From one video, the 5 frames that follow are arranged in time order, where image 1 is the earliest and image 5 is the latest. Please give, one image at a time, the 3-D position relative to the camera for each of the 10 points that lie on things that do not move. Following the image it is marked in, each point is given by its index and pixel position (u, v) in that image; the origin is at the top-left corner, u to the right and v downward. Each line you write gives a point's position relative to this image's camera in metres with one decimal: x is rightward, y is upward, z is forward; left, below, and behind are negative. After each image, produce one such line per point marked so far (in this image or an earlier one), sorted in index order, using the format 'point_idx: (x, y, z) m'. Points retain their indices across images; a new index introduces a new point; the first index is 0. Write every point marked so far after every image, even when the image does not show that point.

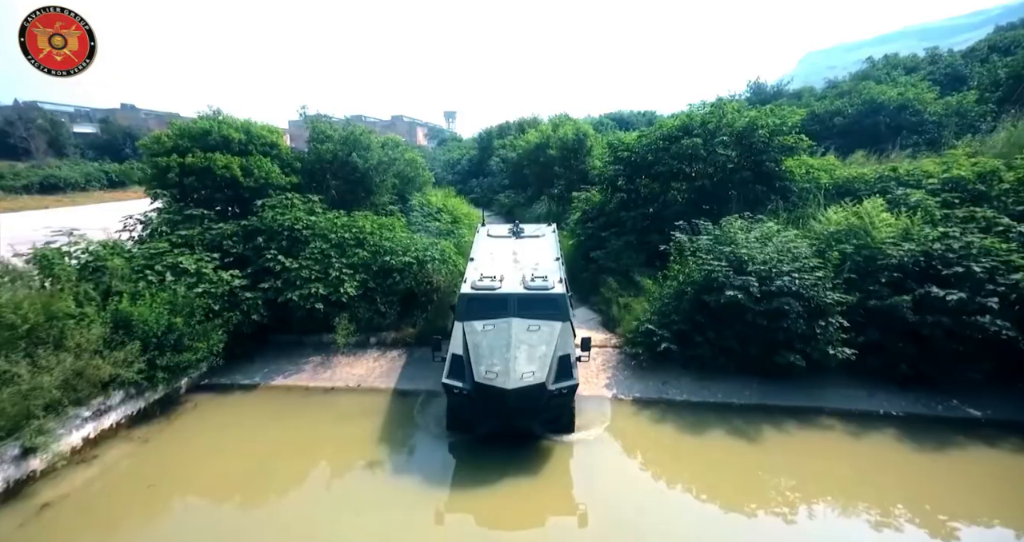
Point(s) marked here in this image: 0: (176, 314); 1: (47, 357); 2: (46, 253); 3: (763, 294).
0: (-7.2, -0.9, +10.3) m
1: (-7.8, -1.4, +8.1) m
2: (-9.5, +0.4, +9.8) m
3: (+5.7, -0.5, +10.7) m
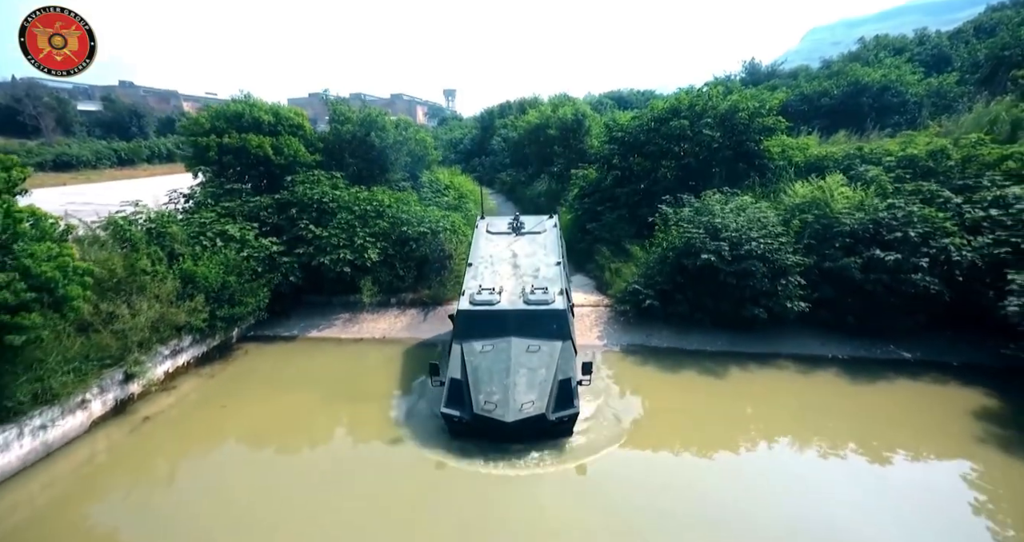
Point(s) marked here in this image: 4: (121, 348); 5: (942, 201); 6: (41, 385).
0: (-7.1, -0.1, +12.0) m
1: (-7.7, -0.7, +9.8) m
2: (-9.4, +1.3, +11.4) m
3: (+5.8, +0.4, +12.4) m
4: (-7.7, -1.5, +9.4) m
5: (+11.1, +1.8, +12.3) m
6: (-7.8, -1.9, +7.9) m
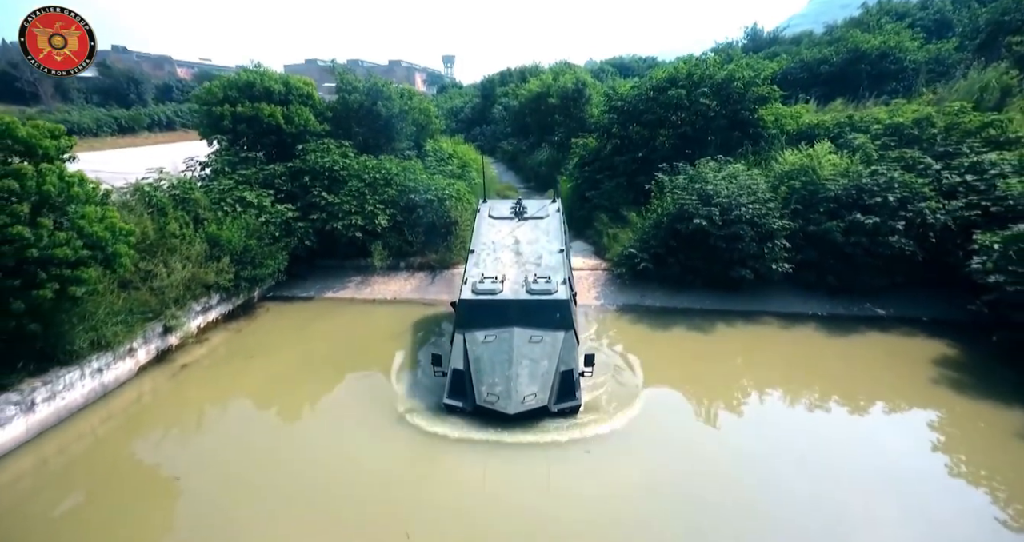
0: (-7.0, +0.9, +12.8) m
1: (-7.6, +0.2, +10.7) m
2: (-9.3, +2.2, +12.1) m
3: (+5.9, +1.4, +13.2) m
4: (-7.6, -0.7, +10.3) m
5: (+11.2, +2.8, +13.0) m
6: (-7.7, -1.1, +8.8) m
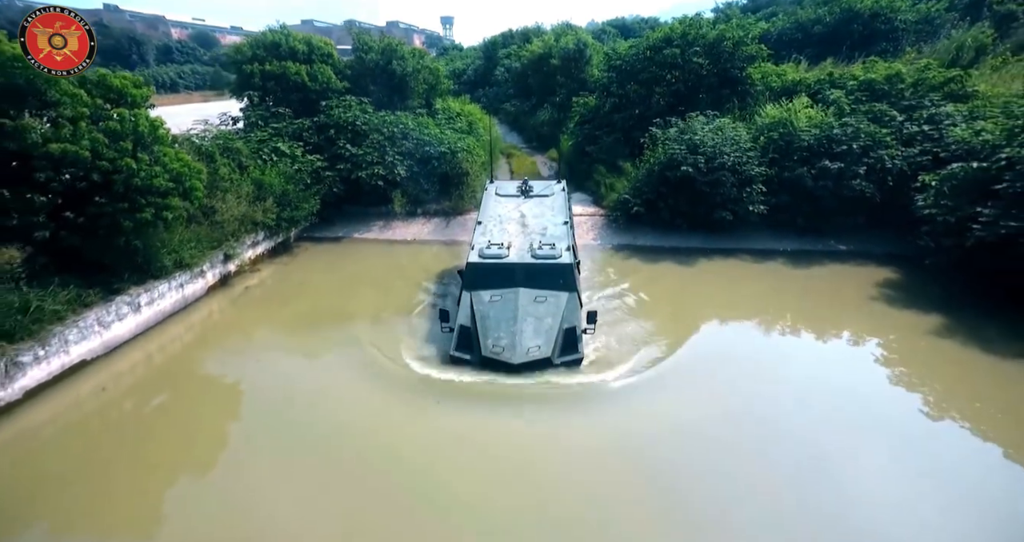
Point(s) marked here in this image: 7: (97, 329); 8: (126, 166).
0: (-6.8, +2.7, +14.4) m
1: (-7.4, +1.8, +12.3) m
2: (-9.1, +3.9, +13.7) m
3: (+6.1, +3.2, +14.8) m
4: (-7.3, +0.9, +12.0) m
5: (+11.4, +4.6, +14.5) m
6: (-7.5, +0.4, +10.6) m
7: (-7.8, -1.1, +9.0) m
8: (-7.1, +1.9, +8.8) m
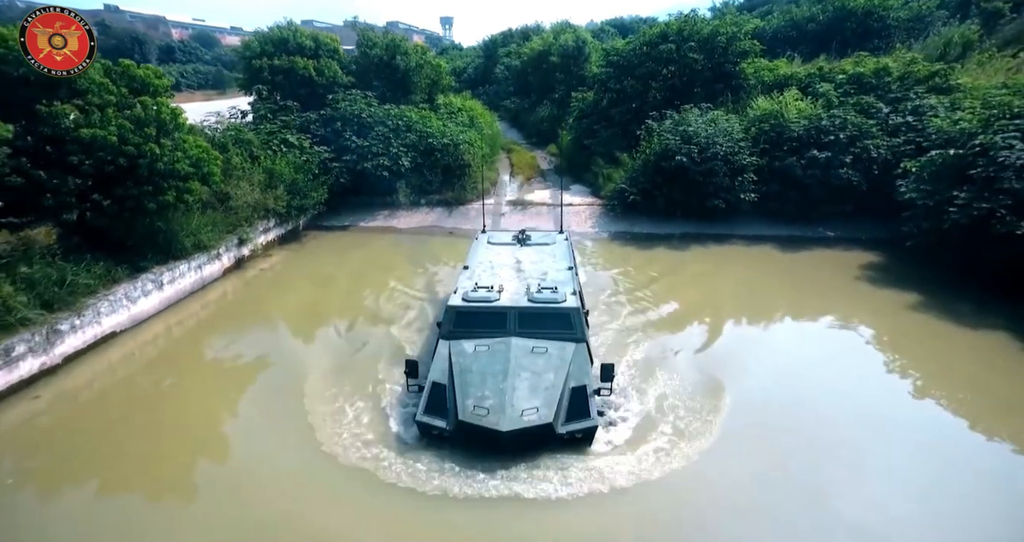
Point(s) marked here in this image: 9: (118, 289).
0: (-6.8, +3.1, +15.0) m
1: (-7.4, +2.2, +12.9) m
2: (-9.1, +4.3, +14.3) m
3: (+6.1, +3.6, +15.3) m
4: (-7.3, +1.3, +12.6) m
5: (+11.4, +5.1, +15.1) m
6: (-7.5, +0.8, +11.2) m
7: (-7.8, -0.7, +9.5) m
8: (-7.1, +2.3, +9.4) m
9: (-7.9, -0.4, +9.5) m
